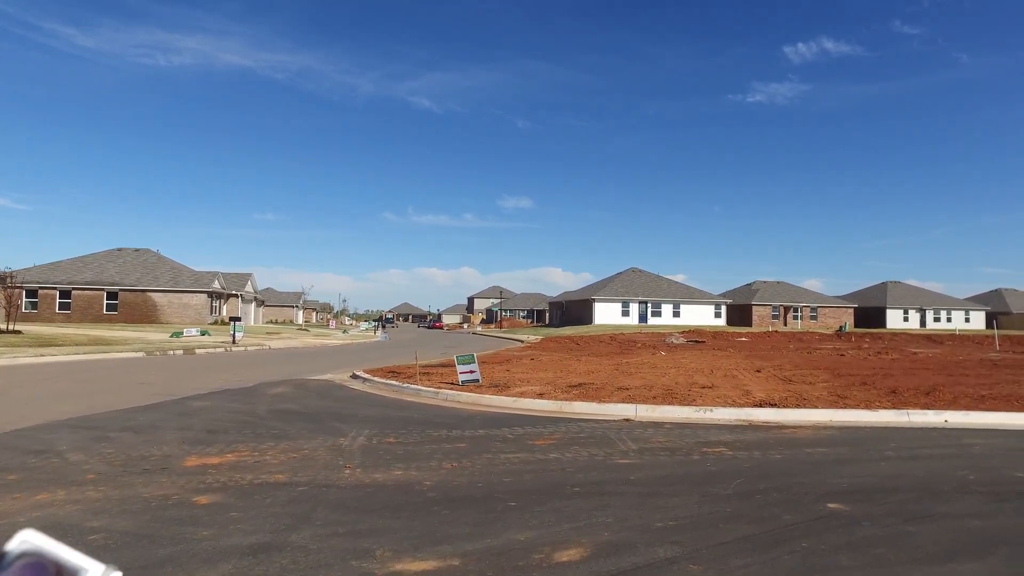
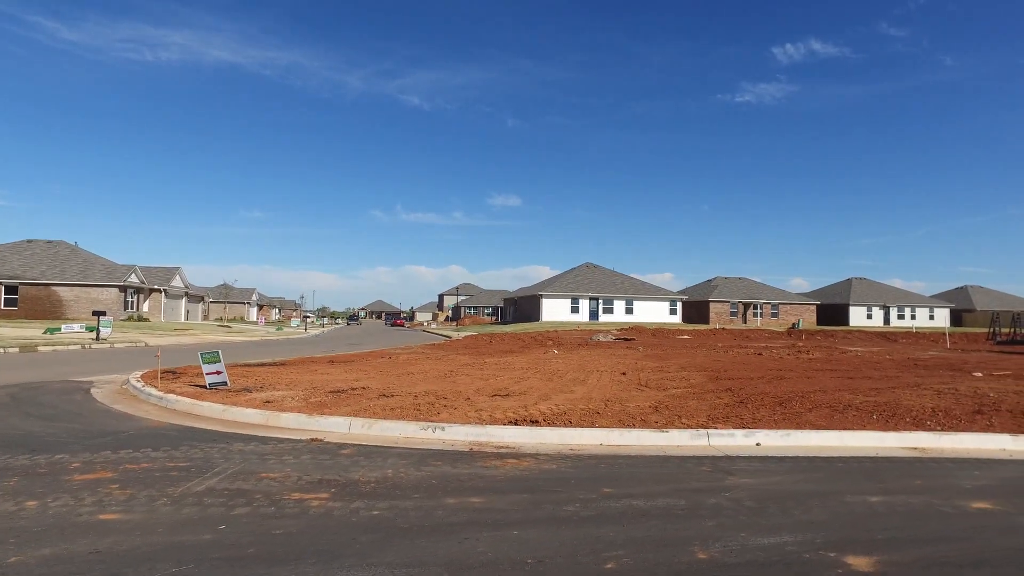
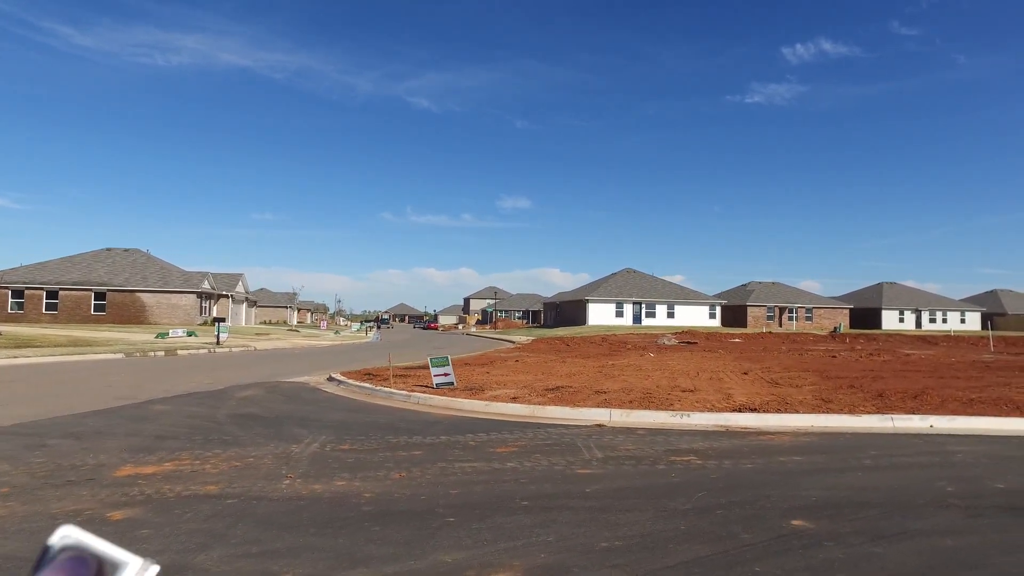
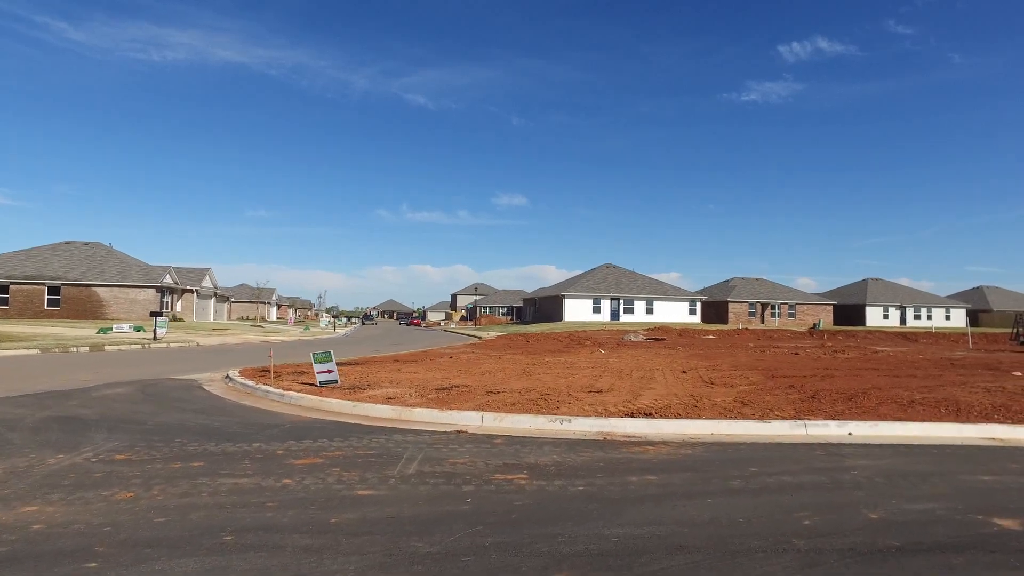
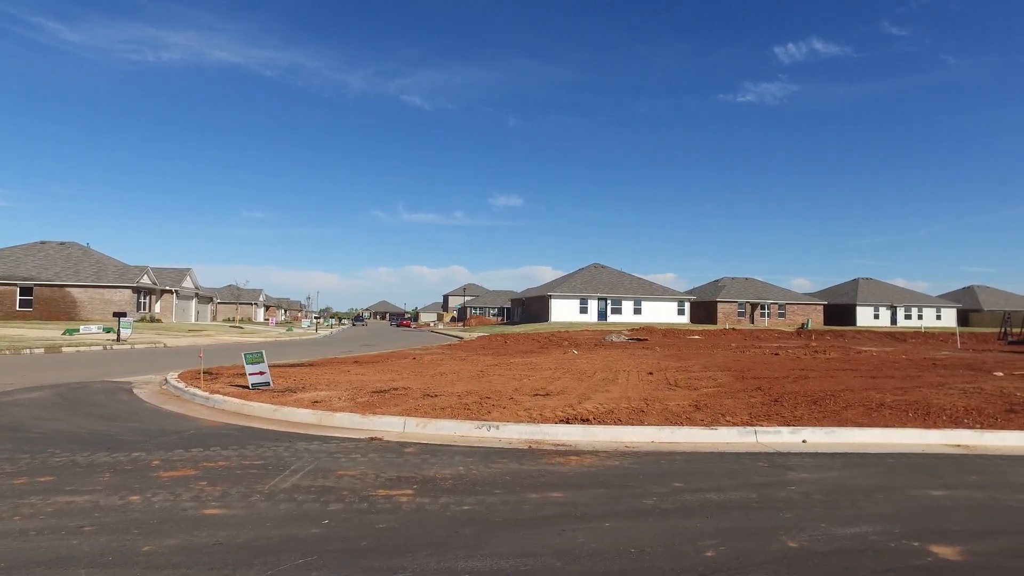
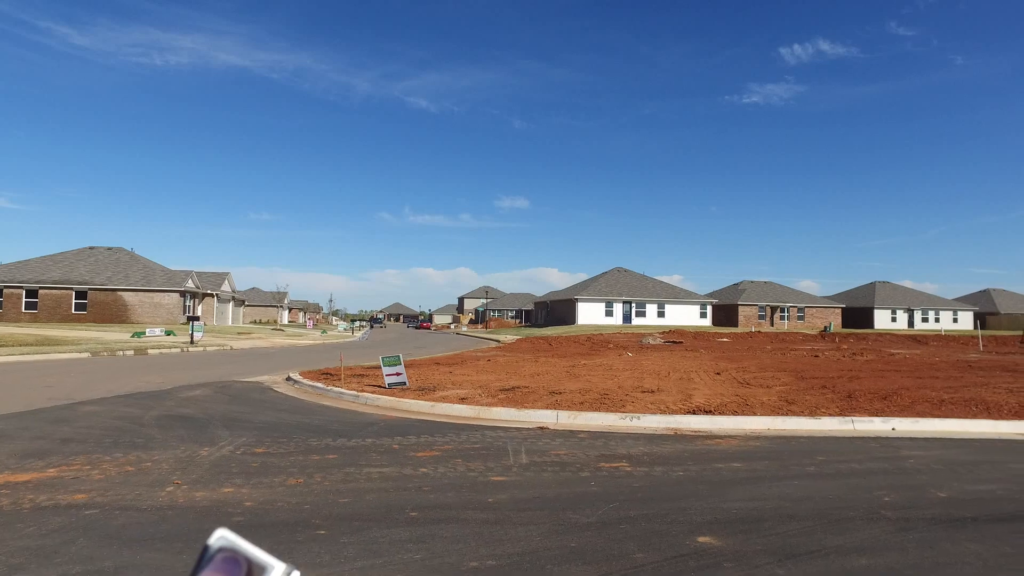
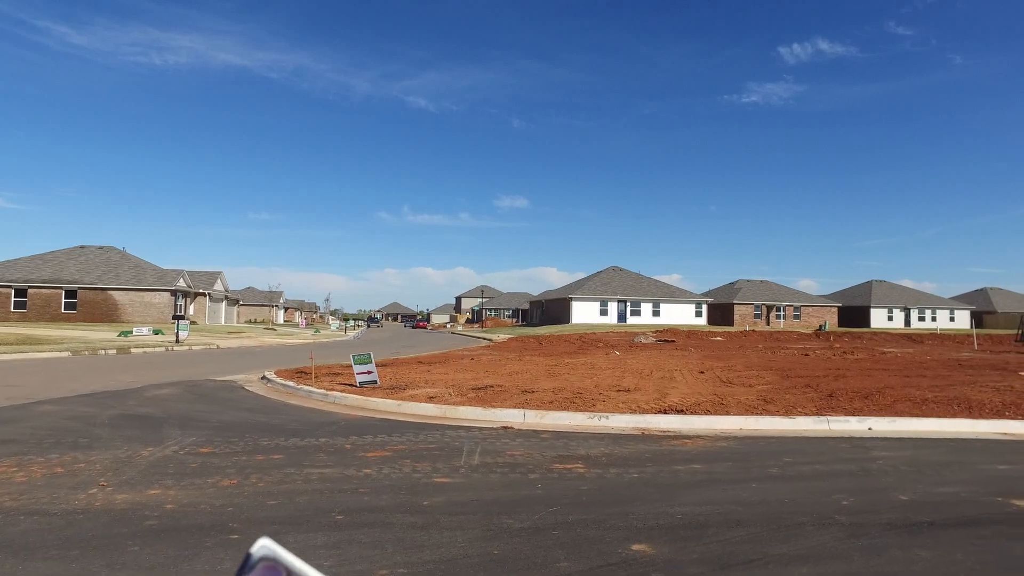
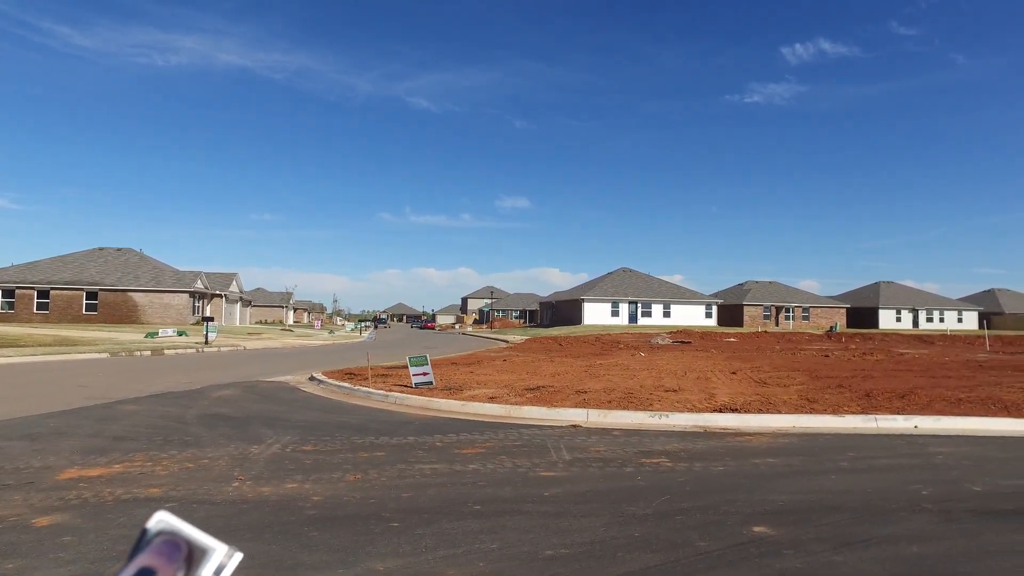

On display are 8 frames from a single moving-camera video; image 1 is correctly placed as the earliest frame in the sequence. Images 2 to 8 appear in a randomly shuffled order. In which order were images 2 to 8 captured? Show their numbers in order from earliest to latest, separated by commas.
3, 8, 6, 7, 4, 5, 2
